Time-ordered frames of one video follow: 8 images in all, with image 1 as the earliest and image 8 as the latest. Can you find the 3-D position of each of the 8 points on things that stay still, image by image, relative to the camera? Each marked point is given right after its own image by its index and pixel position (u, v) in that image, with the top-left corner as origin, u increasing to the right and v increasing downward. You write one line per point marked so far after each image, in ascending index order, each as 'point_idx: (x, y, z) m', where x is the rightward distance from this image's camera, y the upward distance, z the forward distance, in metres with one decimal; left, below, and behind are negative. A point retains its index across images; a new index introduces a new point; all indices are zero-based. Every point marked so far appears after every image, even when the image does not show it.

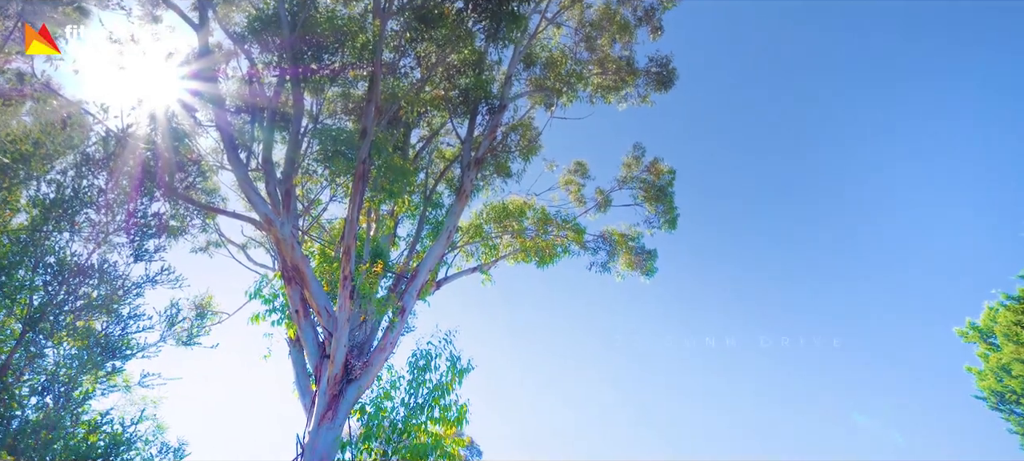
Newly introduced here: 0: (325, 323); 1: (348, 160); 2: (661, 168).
0: (-2.9, -1.4, +7.9) m
1: (-2.7, +1.2, +8.4) m
2: (+3.7, +1.6, +12.4) m
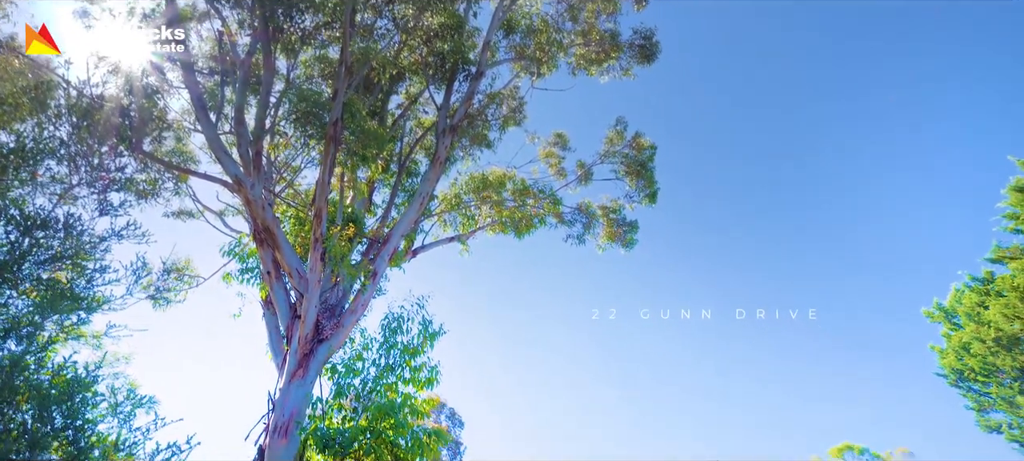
0: (-3.4, -0.8, +8.0) m
1: (-3.1, +1.8, +8.3) m
2: (+3.2, +2.2, +12.5) m
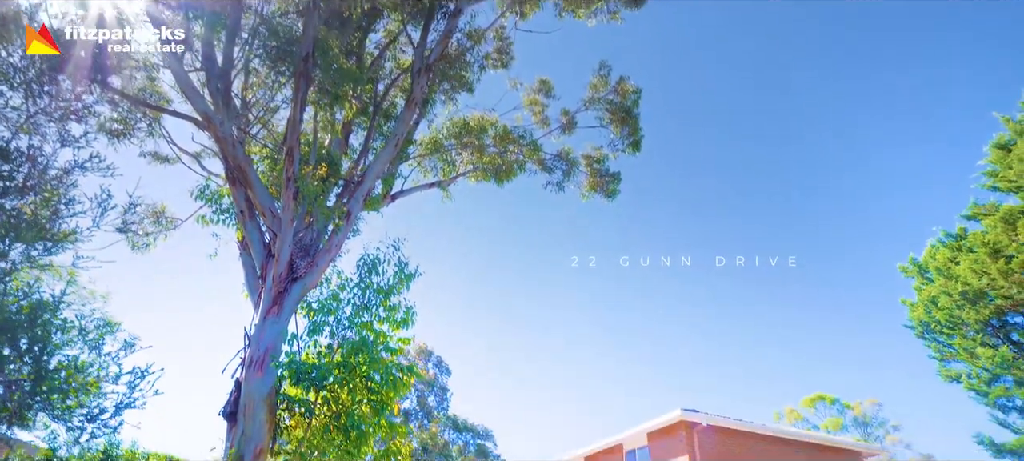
0: (-3.8, +0.1, +8.0) m
1: (-3.5, +2.7, +8.1) m
2: (+2.8, +3.4, +12.4) m
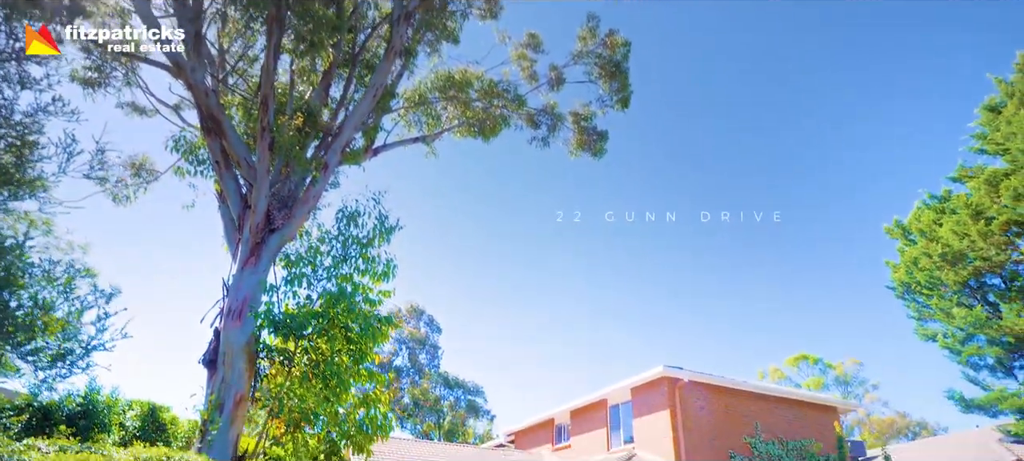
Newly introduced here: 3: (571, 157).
0: (-4.1, +0.9, +7.9) m
1: (-3.8, +3.5, +7.8) m
2: (+2.4, +4.4, +12.1) m
3: (+1.5, +1.8, +13.0) m
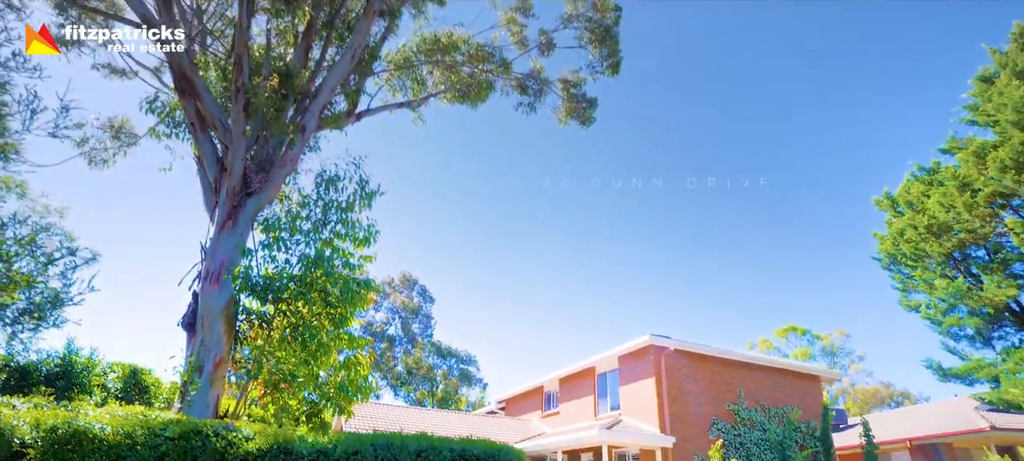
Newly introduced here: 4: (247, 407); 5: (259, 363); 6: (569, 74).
0: (-4.4, +1.4, +7.8) m
1: (-4.0, +4.0, +7.6) m
2: (+2.1, +5.2, +11.8) m
3: (+1.2, +2.6, +12.9) m
4: (-3.9, -2.6, +7.5) m
5: (-3.6, -1.9, +7.2) m
6: (+1.3, +3.8, +12.4) m
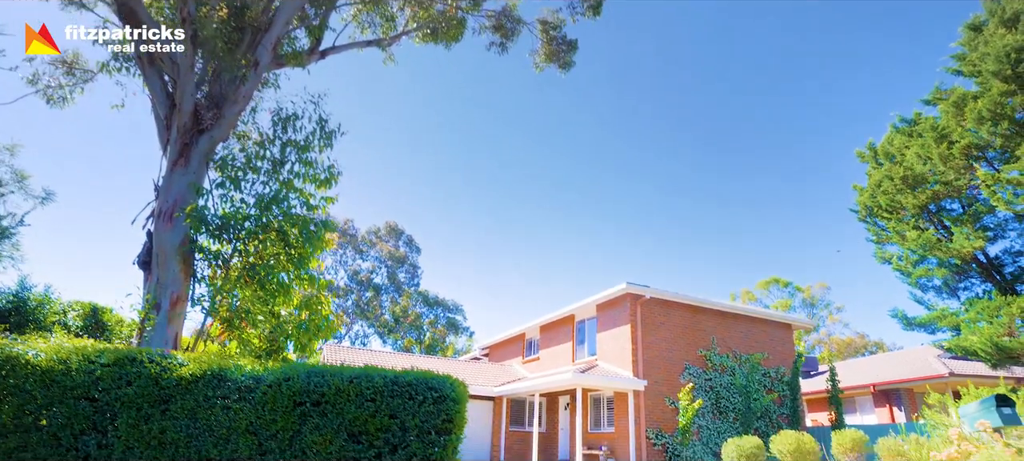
0: (-5.0, +2.3, +7.5) m
1: (-4.6, +4.9, +7.1) m
2: (+1.5, +6.4, +11.3) m
3: (+0.5, +4.0, +12.5) m
4: (-4.5, -1.7, +7.6) m
5: (-4.2, -1.0, +7.2) m
6: (+0.7, +5.1, +12.0) m
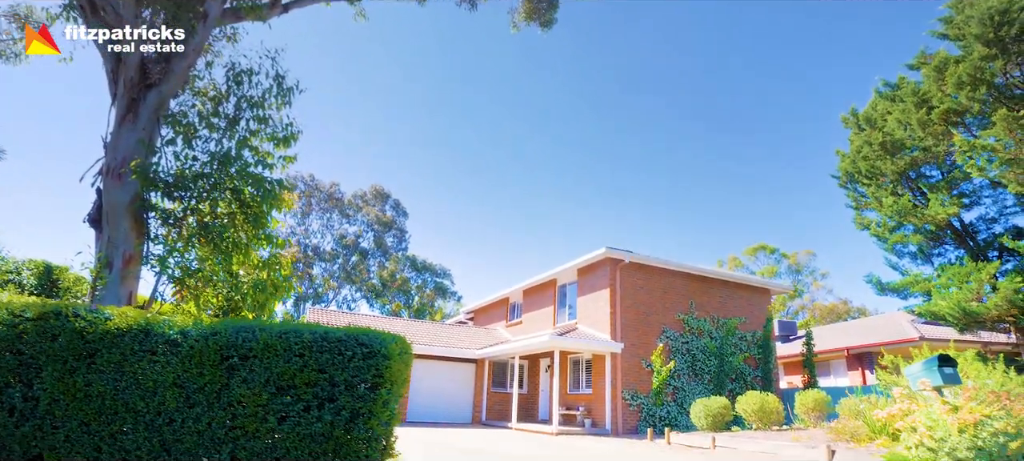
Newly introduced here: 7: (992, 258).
0: (-5.6, +2.9, +7.2) m
1: (-5.2, +5.4, +6.6) m
2: (+0.9, +7.2, +10.8) m
3: (-0.1, +4.8, +12.2) m
4: (-5.1, -1.1, +7.6) m
5: (-4.8, -0.4, +7.2) m
6: (+0.1, +5.9, +11.6) m
7: (+15.0, -0.9, +16.1) m
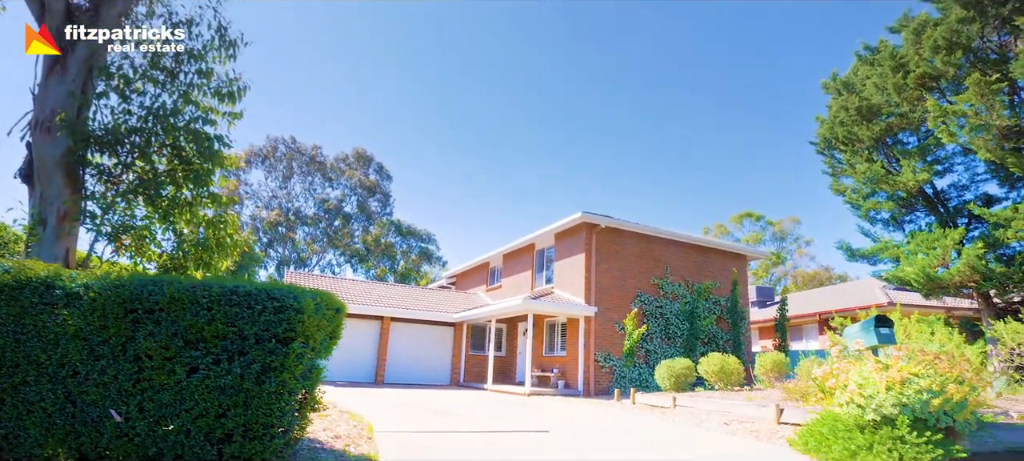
0: (-6.3, +3.5, +6.8) m
1: (-5.9, +6.0, +6.0) m
2: (+0.1, +8.0, +10.2) m
3: (-0.9, +5.7, +11.8) m
4: (-5.9, -0.4, +7.4) m
5: (-5.5, +0.2, +7.0) m
6: (-0.7, +6.8, +11.1) m
7: (+14.1, +0.2, +16.2) m
